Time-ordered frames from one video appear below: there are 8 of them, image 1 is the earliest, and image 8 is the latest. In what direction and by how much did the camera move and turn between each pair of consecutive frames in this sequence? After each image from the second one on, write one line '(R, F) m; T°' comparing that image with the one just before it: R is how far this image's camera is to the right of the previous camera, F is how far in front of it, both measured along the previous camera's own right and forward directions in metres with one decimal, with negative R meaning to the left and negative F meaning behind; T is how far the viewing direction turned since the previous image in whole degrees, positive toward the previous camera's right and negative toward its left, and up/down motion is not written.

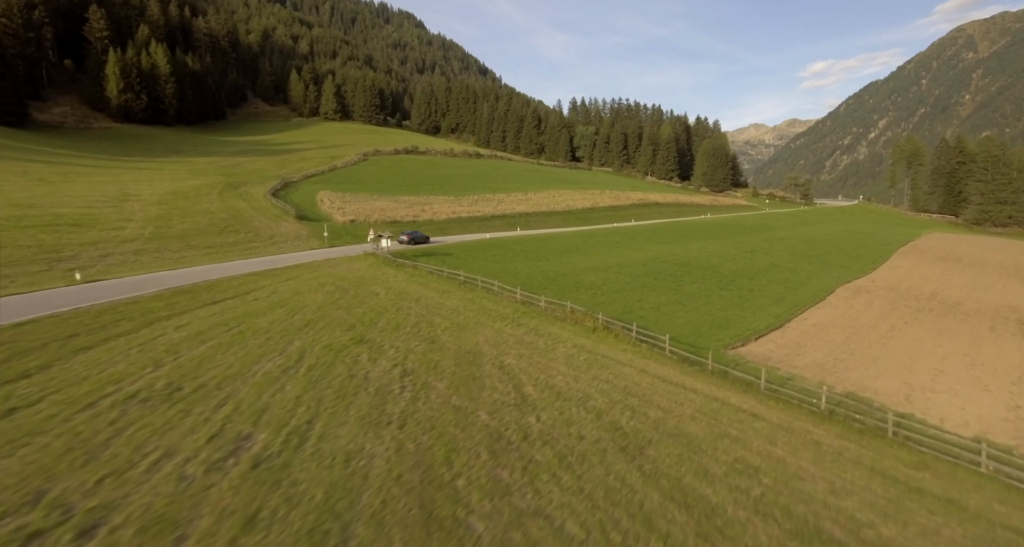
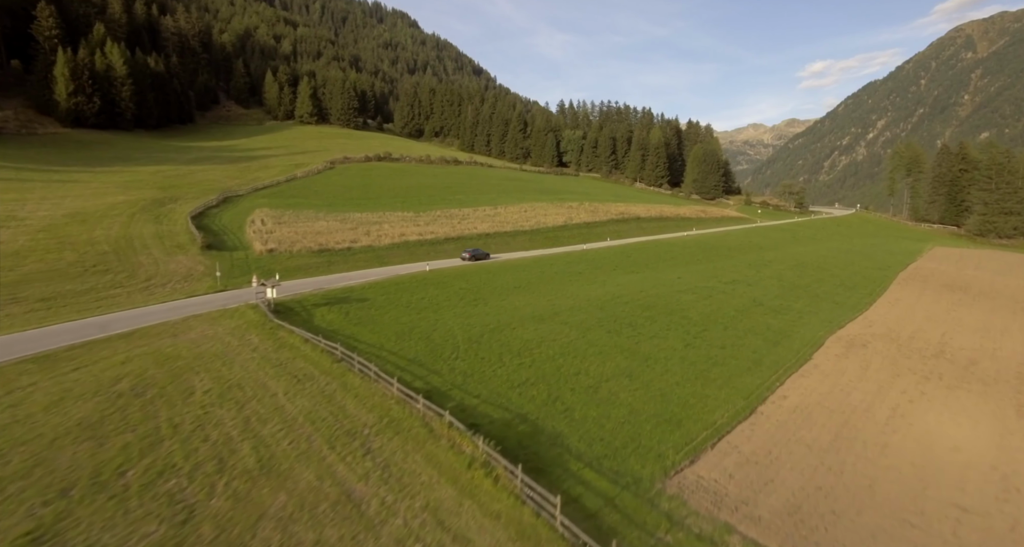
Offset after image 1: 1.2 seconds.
(+3.0, +4.1) m; 0°
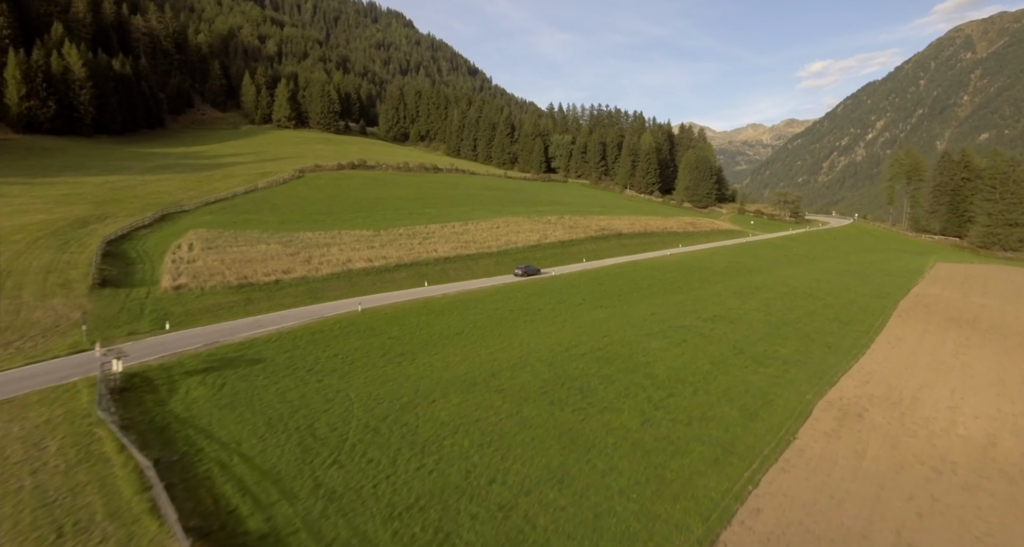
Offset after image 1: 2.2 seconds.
(+2.6, +3.6) m; 0°
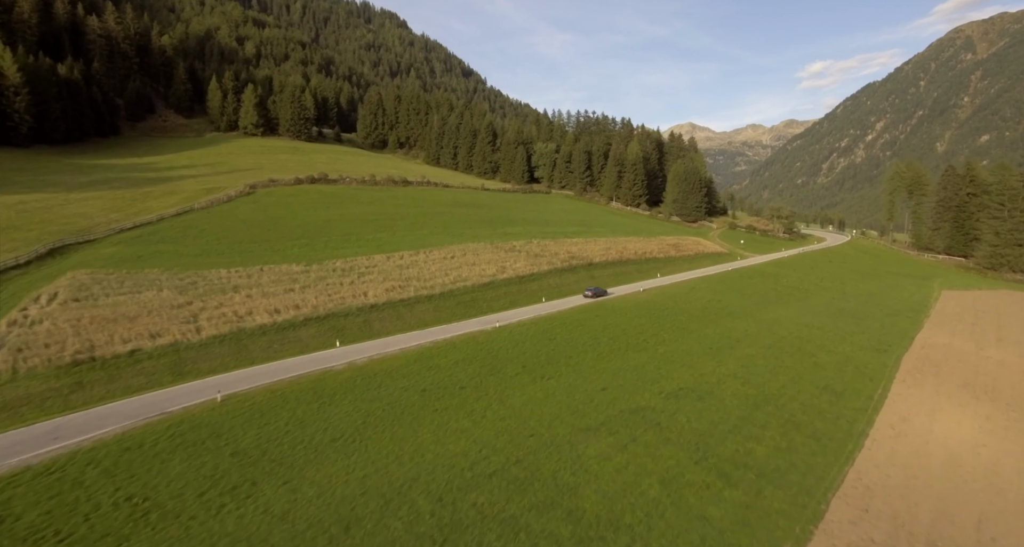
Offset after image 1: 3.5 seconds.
(+3.8, +5.2) m; 0°
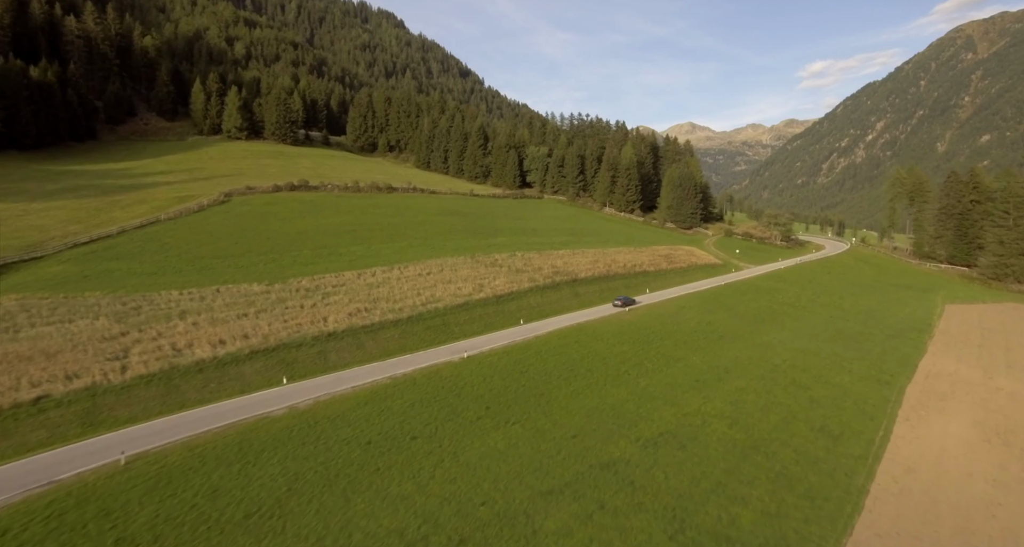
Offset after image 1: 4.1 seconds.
(+1.7, +2.4) m; 0°
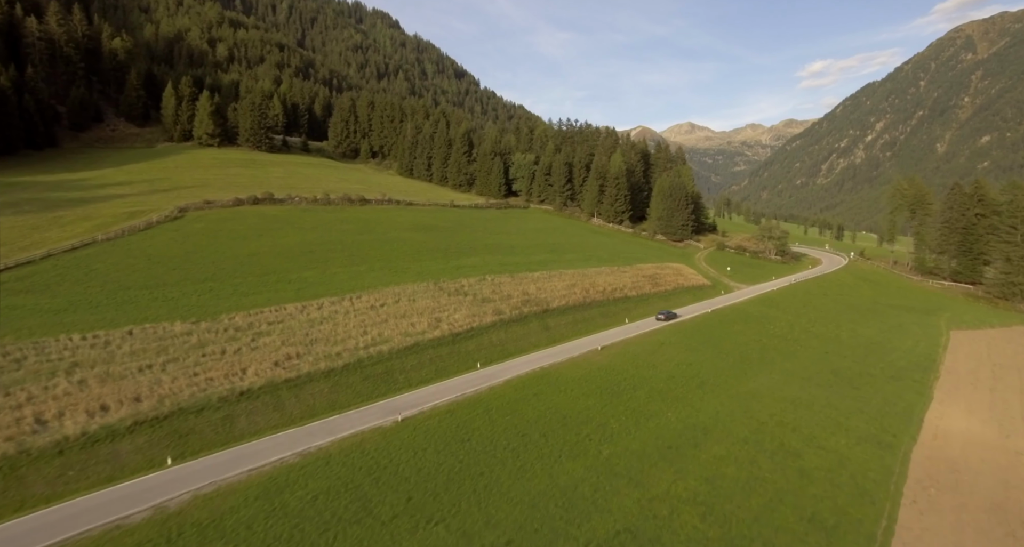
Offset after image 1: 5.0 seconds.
(+2.8, +3.9) m; 0°
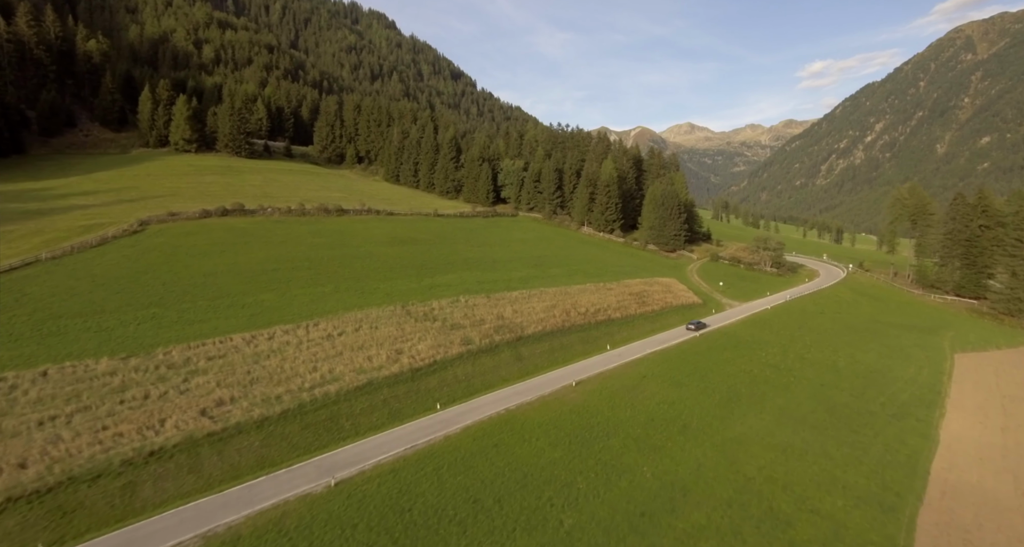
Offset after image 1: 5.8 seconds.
(+2.1, +2.9) m; 0°
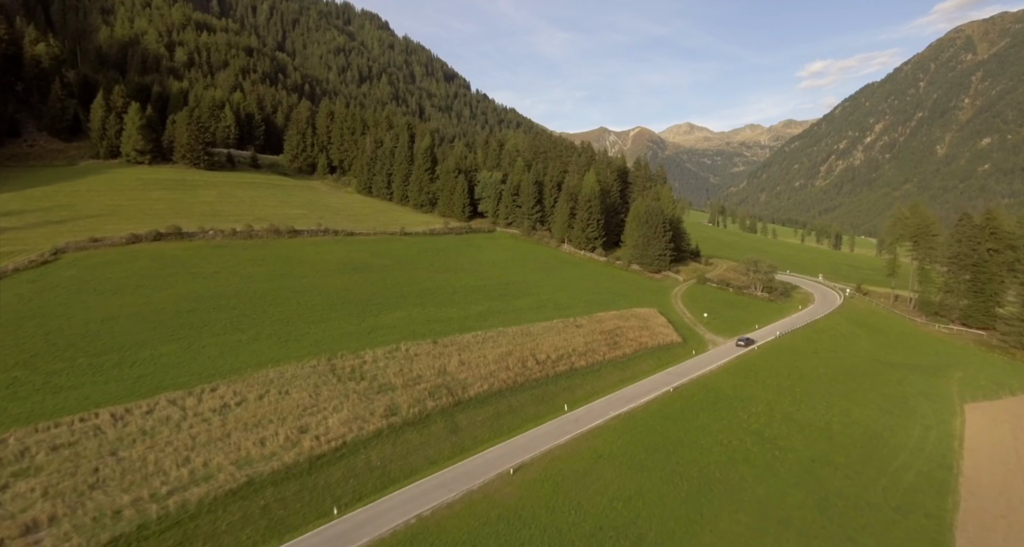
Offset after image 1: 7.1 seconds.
(+4.0, +5.6) m; 0°
